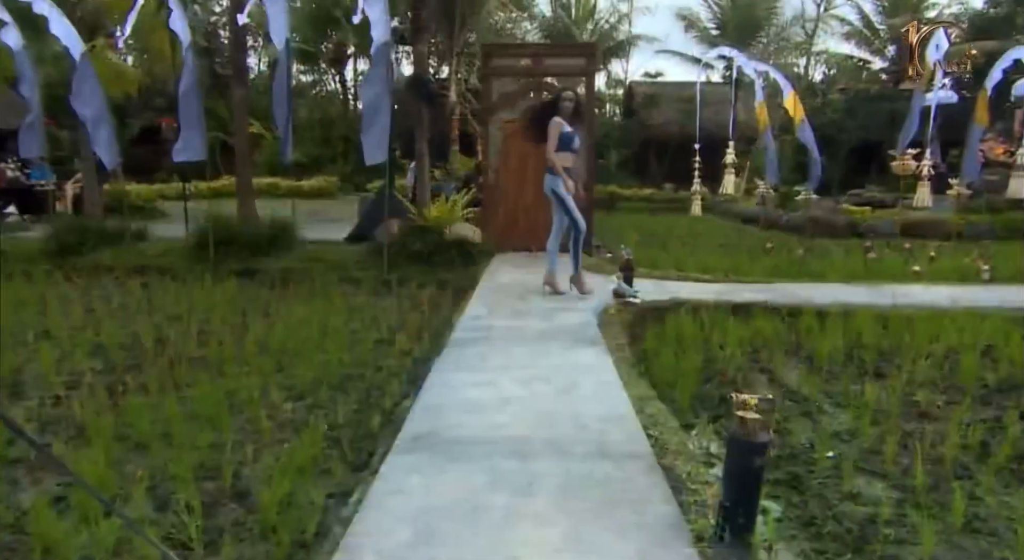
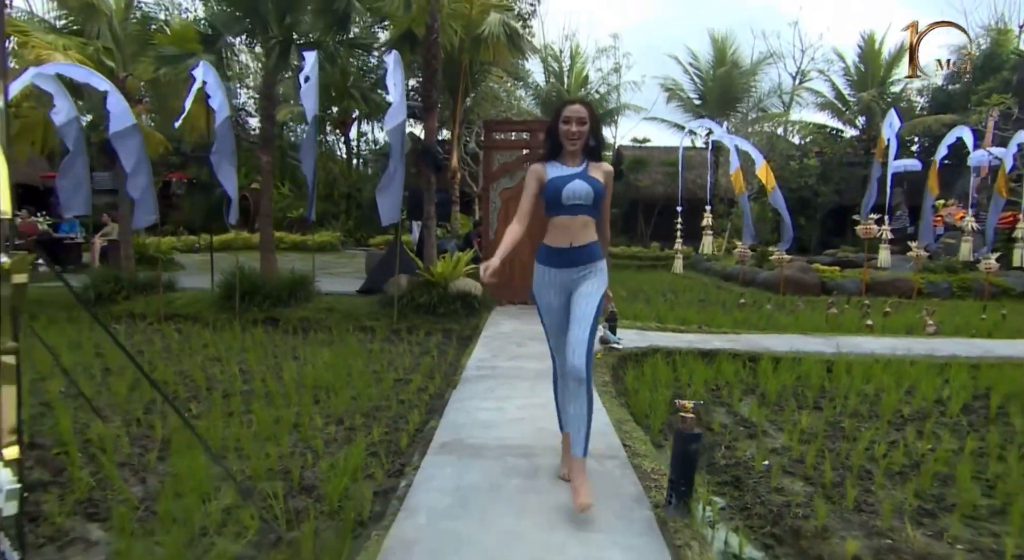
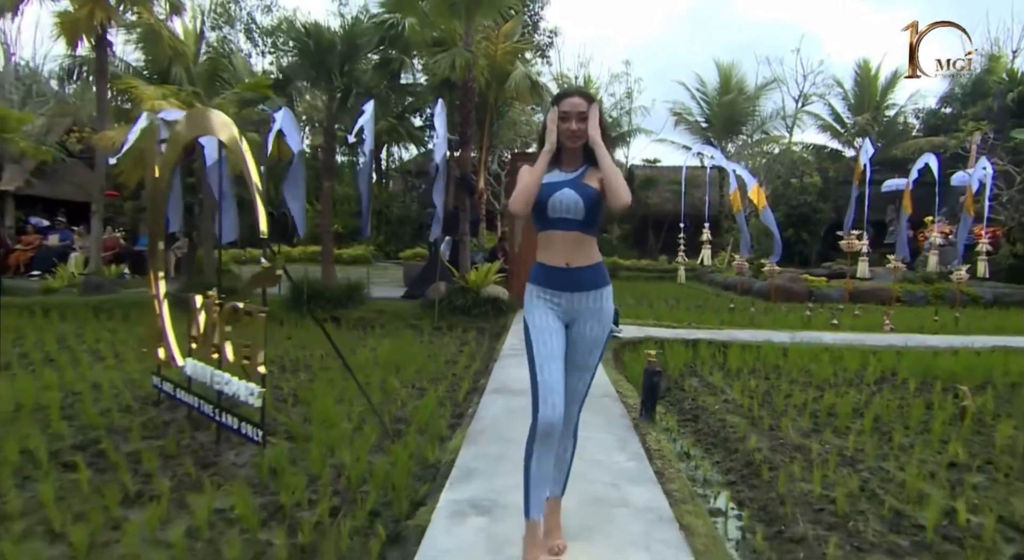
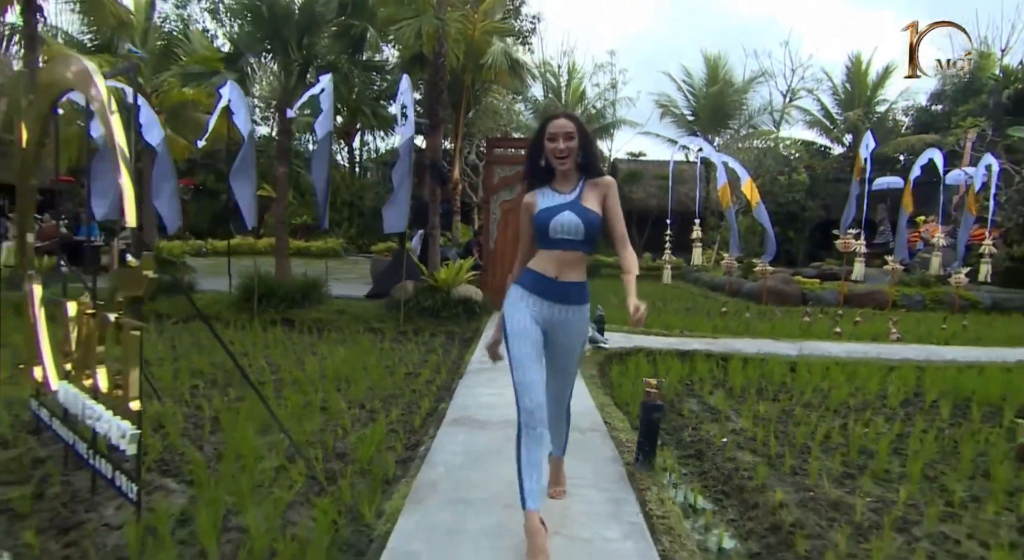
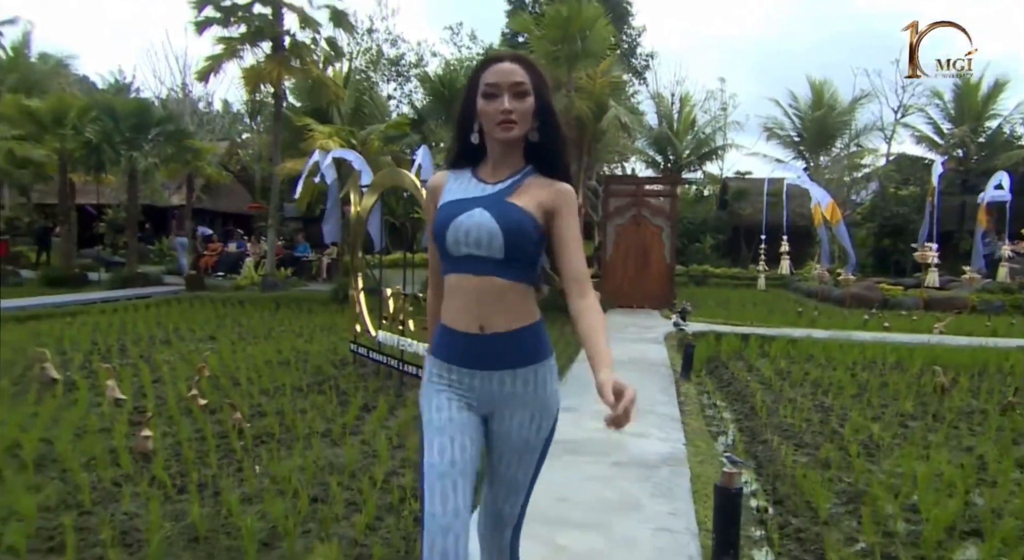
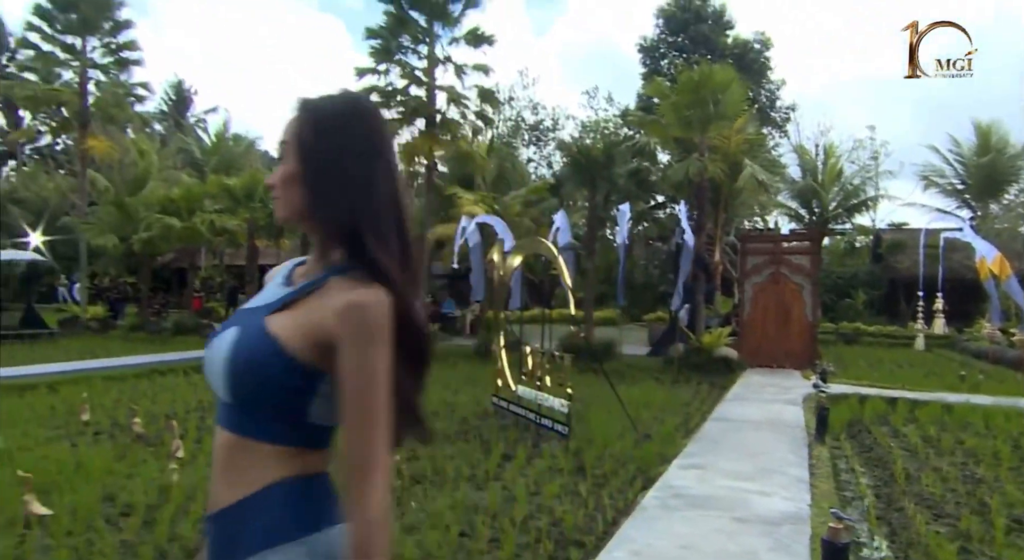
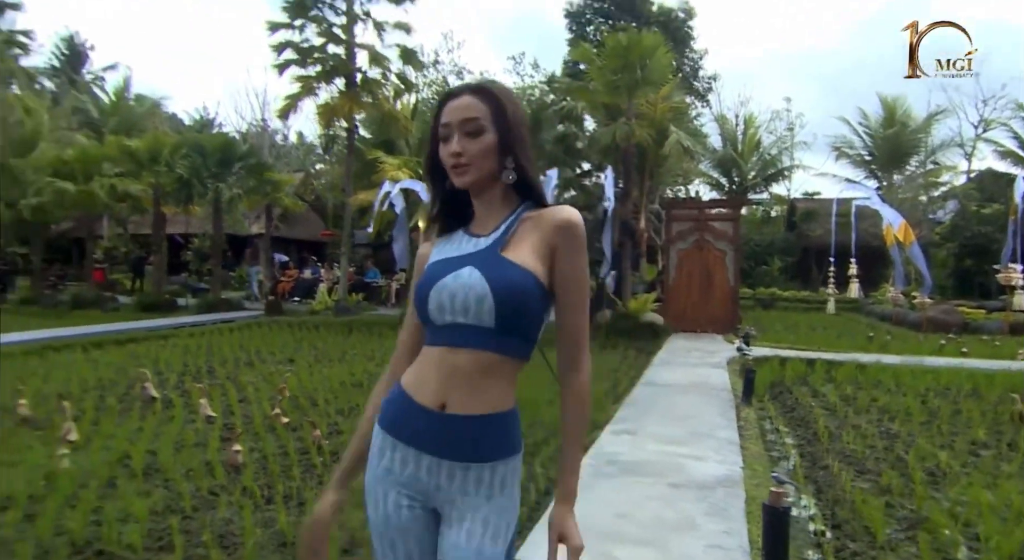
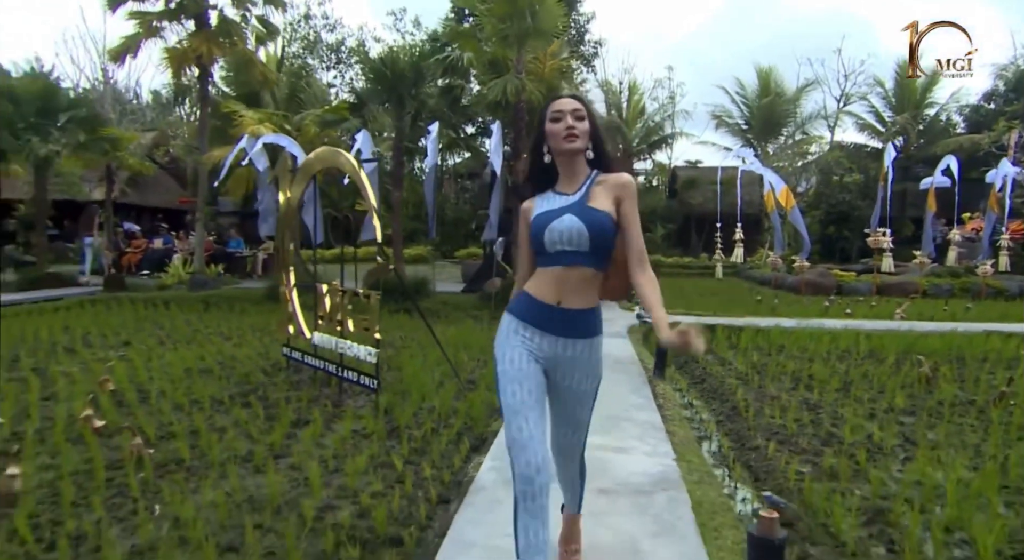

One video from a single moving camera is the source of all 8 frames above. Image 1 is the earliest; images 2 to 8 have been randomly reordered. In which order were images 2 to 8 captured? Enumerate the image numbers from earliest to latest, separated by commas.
2, 4, 3, 8, 5, 7, 6
